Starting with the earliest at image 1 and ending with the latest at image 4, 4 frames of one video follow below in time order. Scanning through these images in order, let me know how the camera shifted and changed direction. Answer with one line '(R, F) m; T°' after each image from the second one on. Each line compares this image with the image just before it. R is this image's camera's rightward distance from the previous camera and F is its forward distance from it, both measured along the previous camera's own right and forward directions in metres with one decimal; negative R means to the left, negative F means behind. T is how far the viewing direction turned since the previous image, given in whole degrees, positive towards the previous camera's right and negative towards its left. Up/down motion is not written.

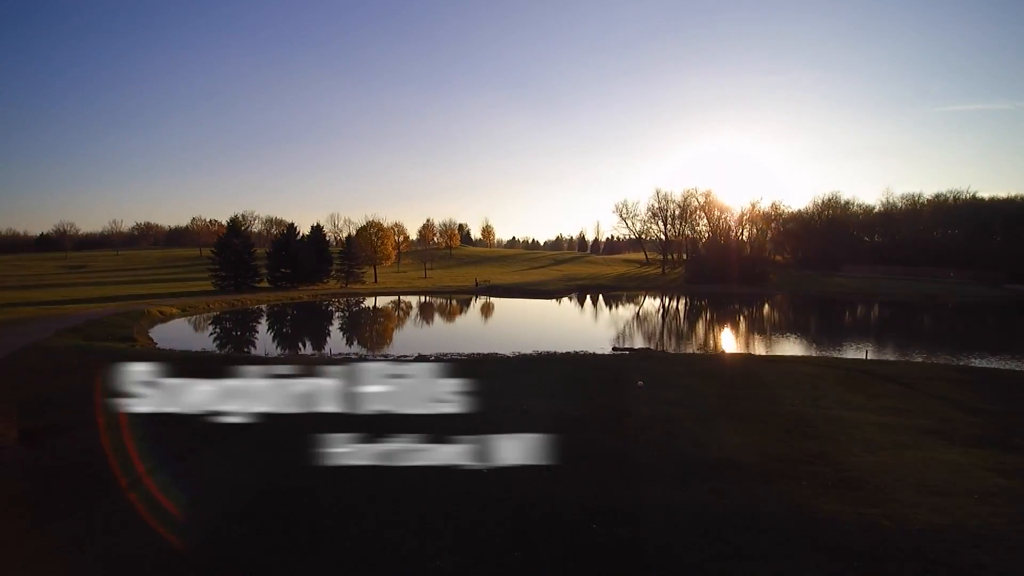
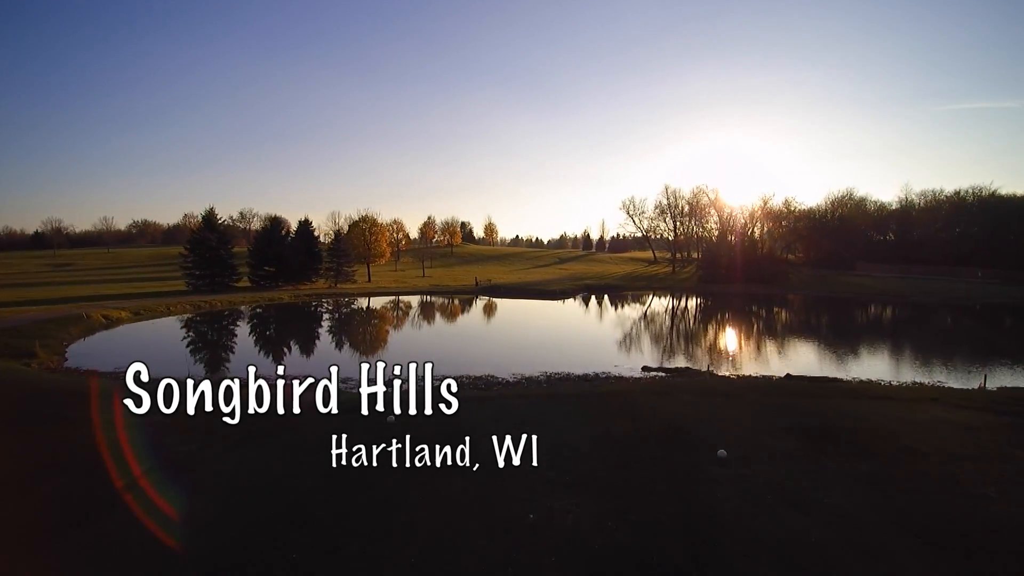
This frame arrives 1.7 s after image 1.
(0.0, +1.6) m; 0°
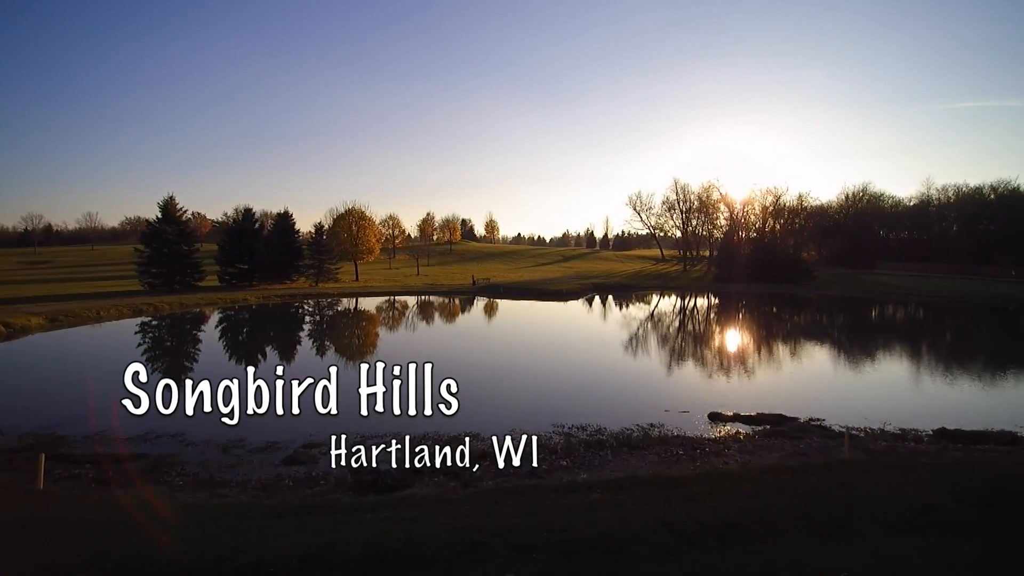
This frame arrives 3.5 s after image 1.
(0.0, +1.9) m; 0°
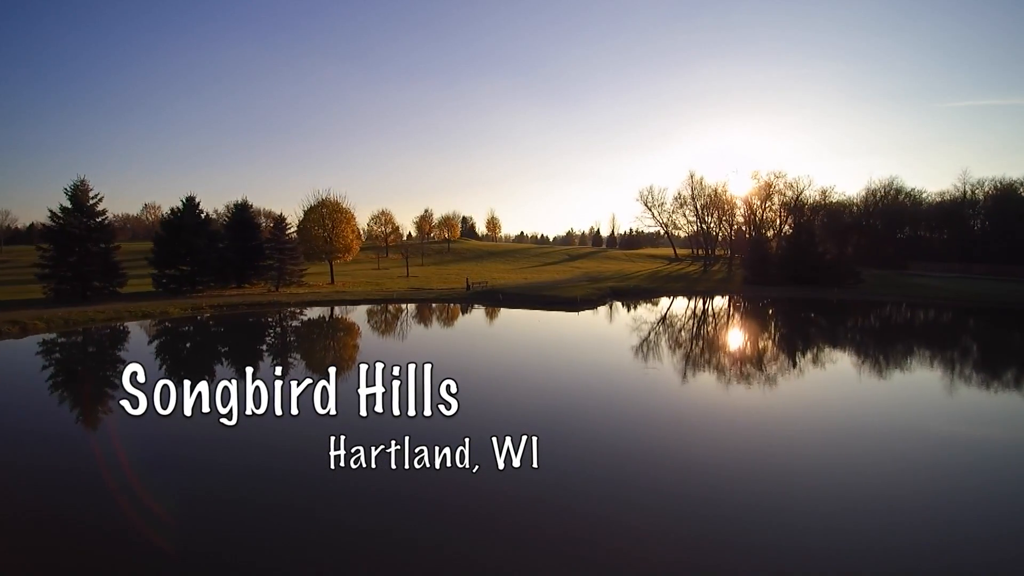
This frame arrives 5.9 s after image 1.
(0.0, +2.9) m; 0°
